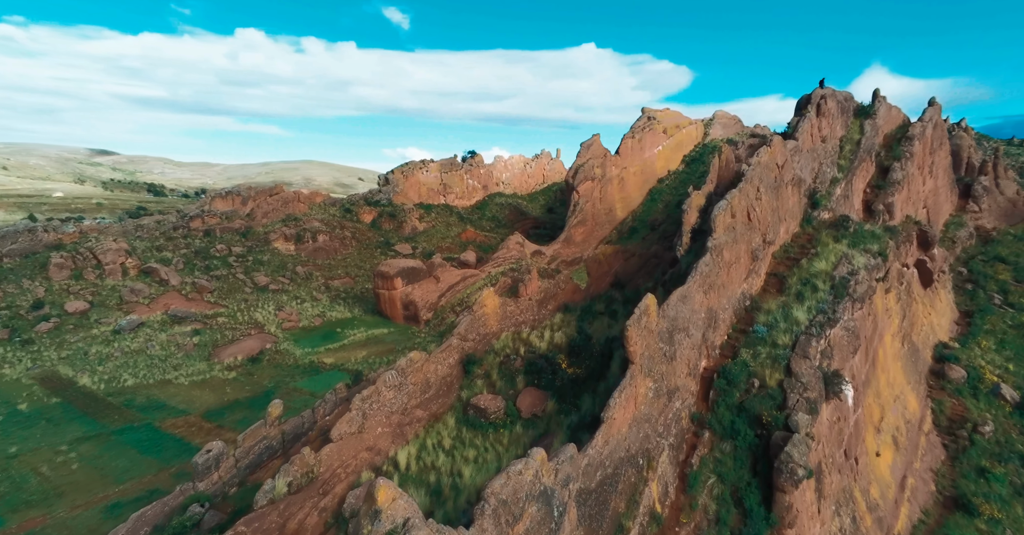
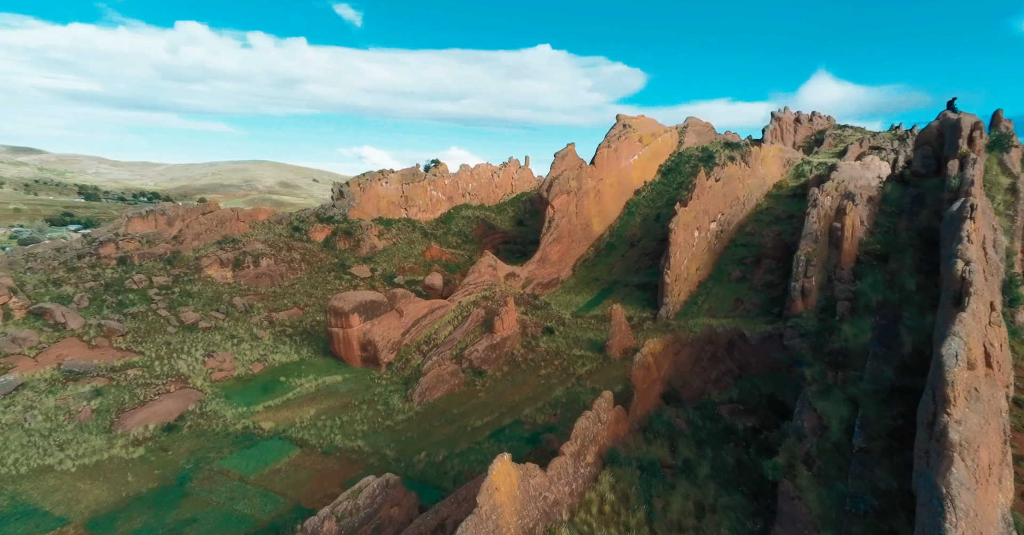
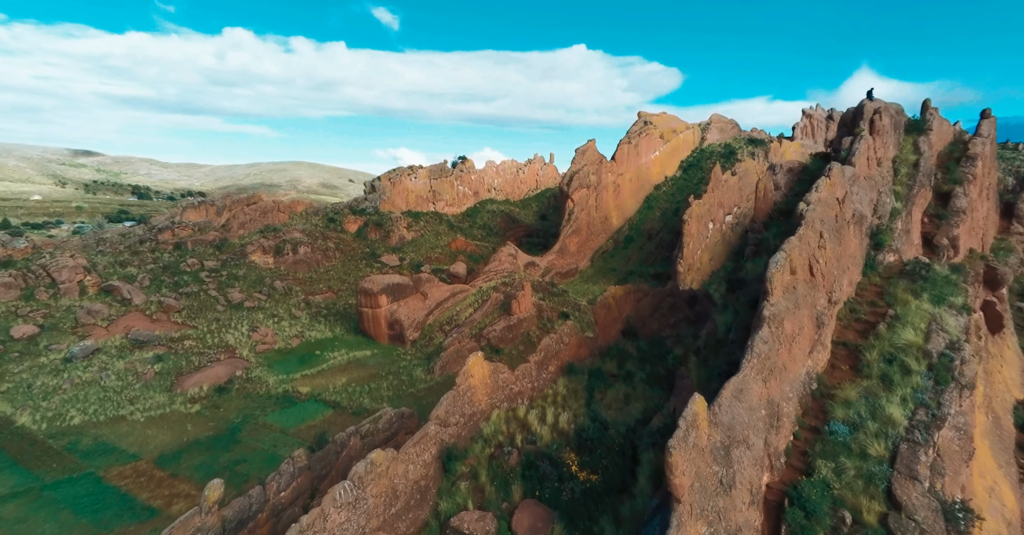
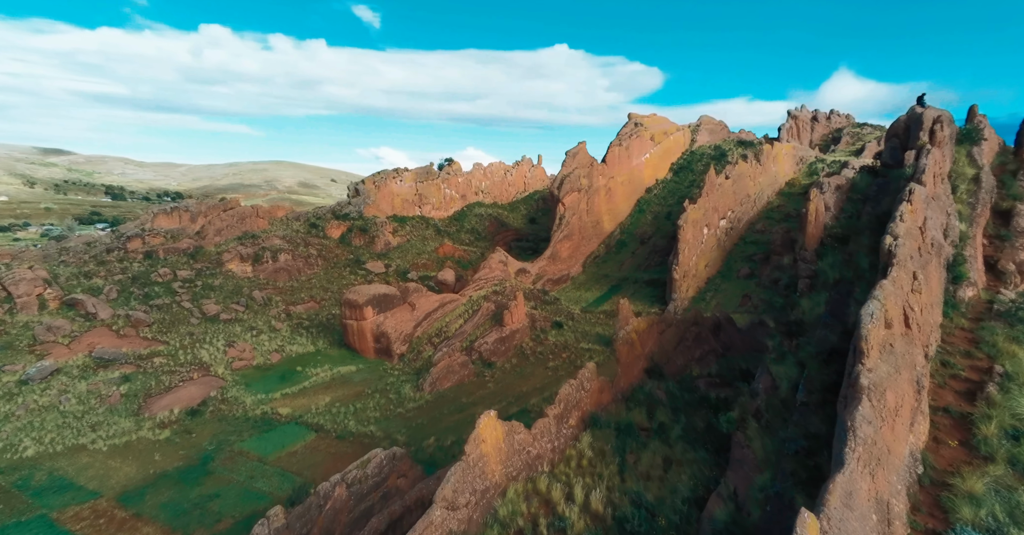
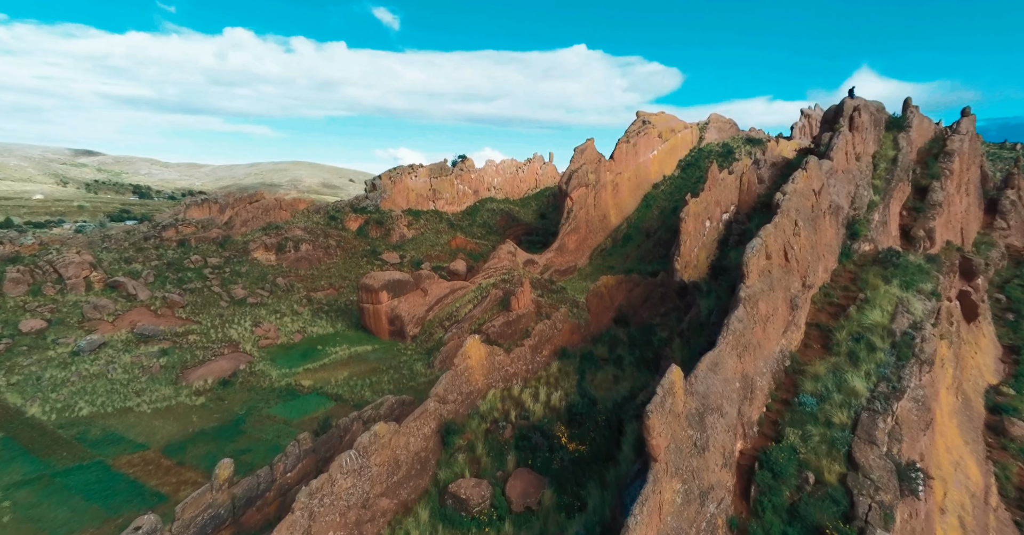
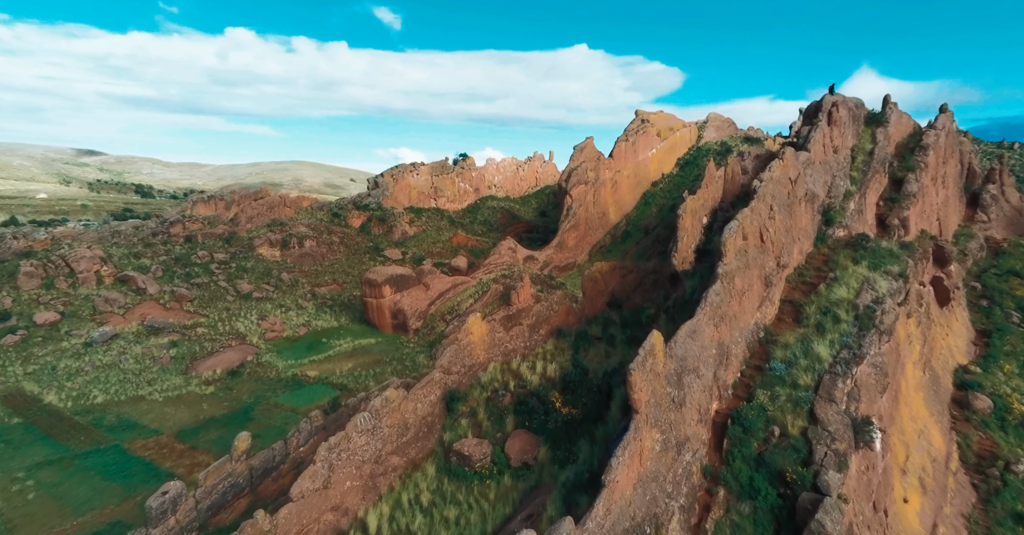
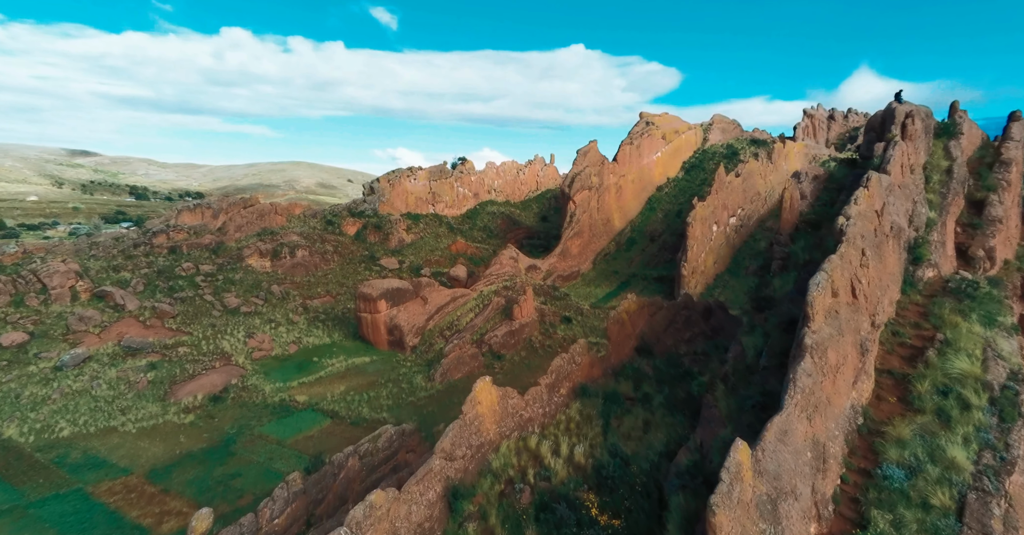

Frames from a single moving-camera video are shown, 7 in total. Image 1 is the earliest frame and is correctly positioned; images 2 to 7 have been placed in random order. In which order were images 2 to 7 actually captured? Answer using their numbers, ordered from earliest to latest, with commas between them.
6, 5, 3, 7, 4, 2
